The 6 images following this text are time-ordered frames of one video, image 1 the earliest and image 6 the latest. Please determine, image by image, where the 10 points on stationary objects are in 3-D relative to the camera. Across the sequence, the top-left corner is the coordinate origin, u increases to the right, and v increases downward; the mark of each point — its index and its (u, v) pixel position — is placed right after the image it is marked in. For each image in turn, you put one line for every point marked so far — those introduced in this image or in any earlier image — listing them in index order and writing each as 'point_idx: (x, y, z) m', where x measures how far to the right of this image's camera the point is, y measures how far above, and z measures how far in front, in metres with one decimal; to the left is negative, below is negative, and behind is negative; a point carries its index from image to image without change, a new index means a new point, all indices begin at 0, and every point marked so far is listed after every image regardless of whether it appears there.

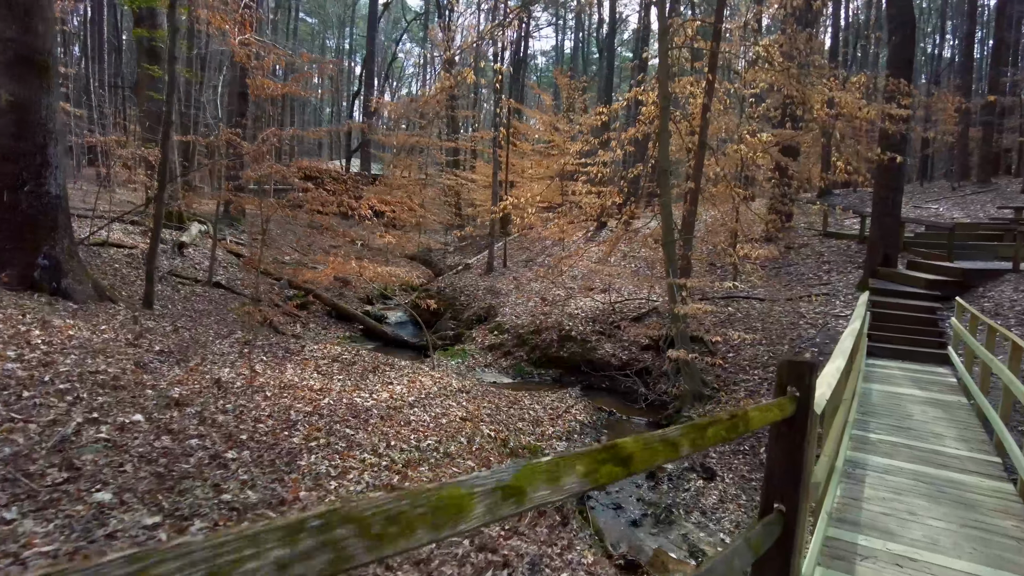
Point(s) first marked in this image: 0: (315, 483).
0: (-1.2, -1.2, +3.7) m
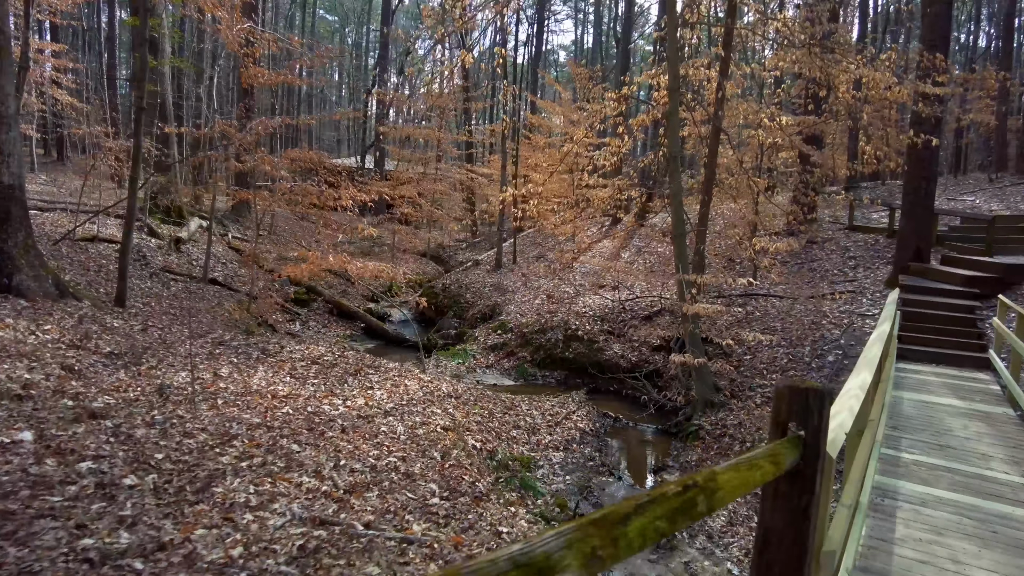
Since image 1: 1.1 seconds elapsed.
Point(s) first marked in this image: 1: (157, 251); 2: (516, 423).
0: (-1.5, -1.1, +3.1) m
1: (-7.7, +0.8, +13.5) m
2: (+0.1, -1.8, +8.2) m
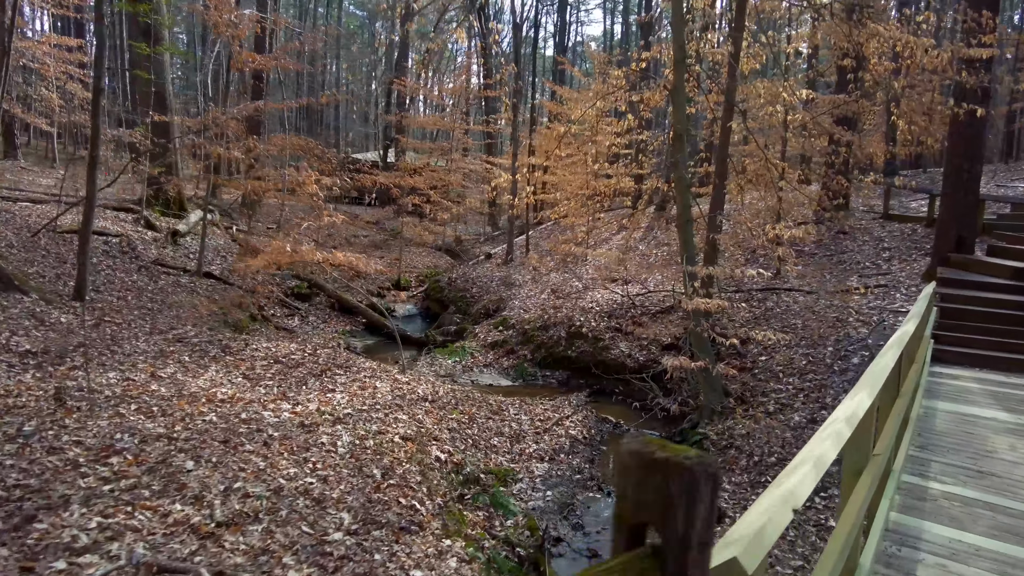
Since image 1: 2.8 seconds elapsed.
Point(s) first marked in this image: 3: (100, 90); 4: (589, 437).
0: (-1.9, -1.1, +2.4) m
1: (-7.6, +0.9, +13.1) m
2: (-0.1, -1.7, +7.4) m
3: (-5.0, +2.4, +7.6) m
4: (+1.0, -1.9, +7.9) m
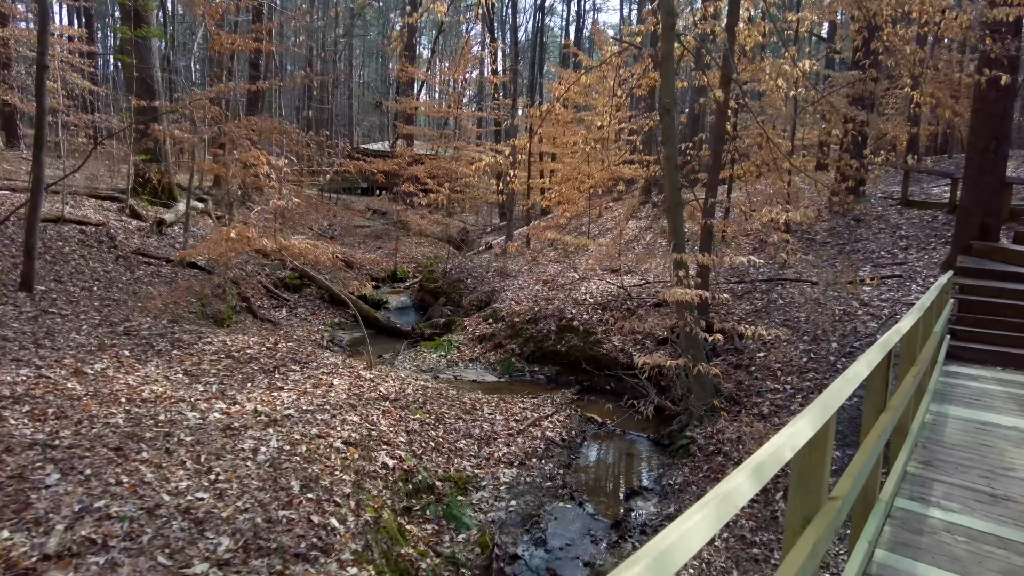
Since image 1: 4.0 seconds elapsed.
0: (-2.4, -1.0, +1.9) m
1: (-7.8, +1.1, +12.8) m
2: (-0.5, -1.6, +6.9) m
3: (-5.4, +2.5, +7.1) m
4: (+0.7, -1.8, +7.3) m
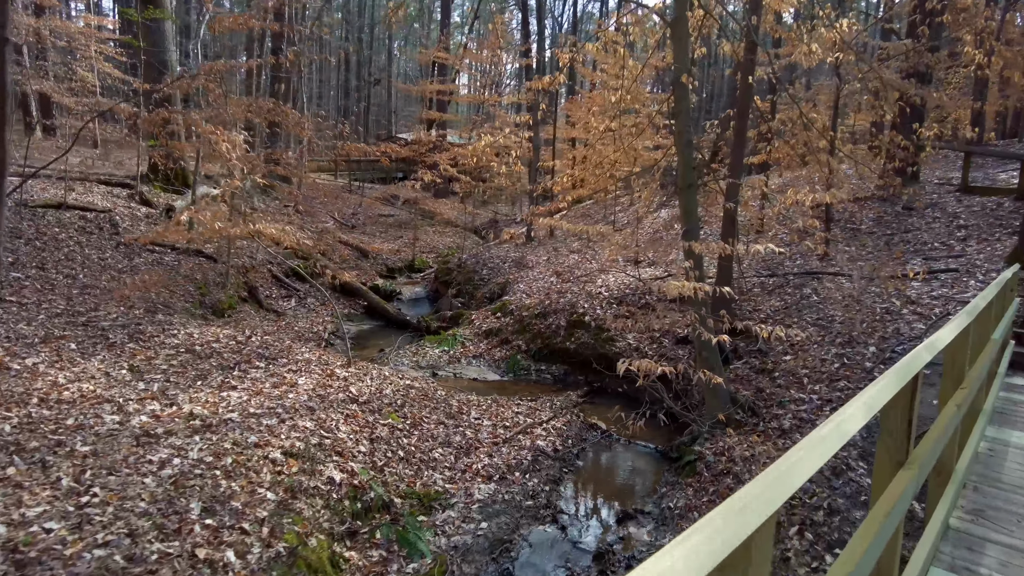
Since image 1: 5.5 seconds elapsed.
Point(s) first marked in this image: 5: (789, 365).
0: (-2.9, -1.0, +1.4) m
1: (-7.5, +1.4, +12.5) m
2: (-0.6, -1.5, +6.2) m
3: (-5.4, +2.7, +6.7) m
4: (+0.6, -1.7, +6.5) m
5: (+3.0, -0.8, +6.7) m
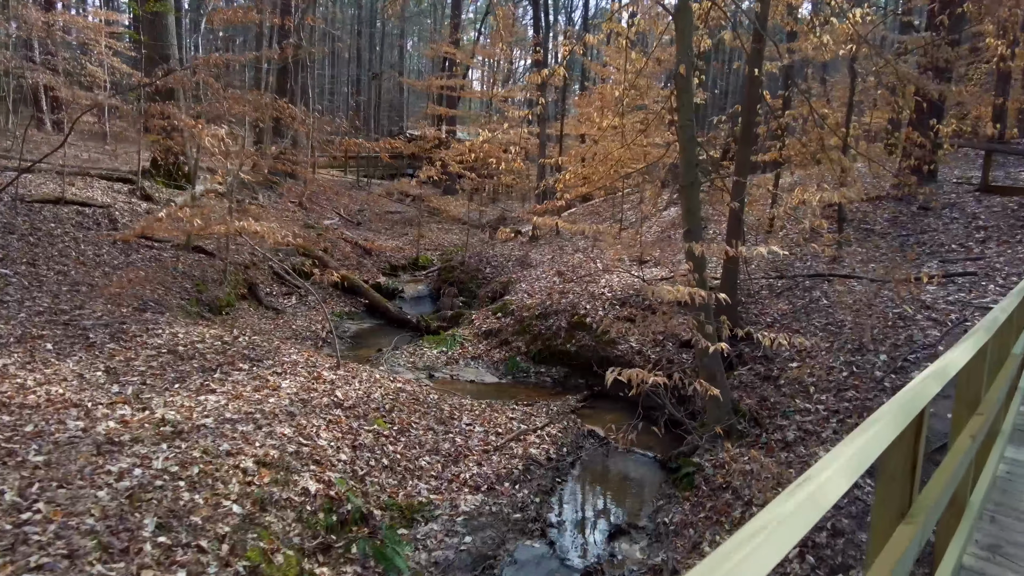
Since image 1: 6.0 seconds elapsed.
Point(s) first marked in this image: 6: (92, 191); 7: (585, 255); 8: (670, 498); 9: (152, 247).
0: (-3.1, -1.0, +1.2) m
1: (-7.4, +1.4, +12.4) m
2: (-0.7, -1.5, +6.0) m
3: (-5.5, +2.7, +6.6) m
4: (+0.5, -1.7, +6.3) m
5: (+2.9, -0.9, +6.4) m
6: (-8.3, +1.9, +12.3) m
7: (+1.5, +0.7, +12.9) m
8: (+1.4, -1.9, +5.5) m
9: (-6.7, +0.8, +11.4) m
